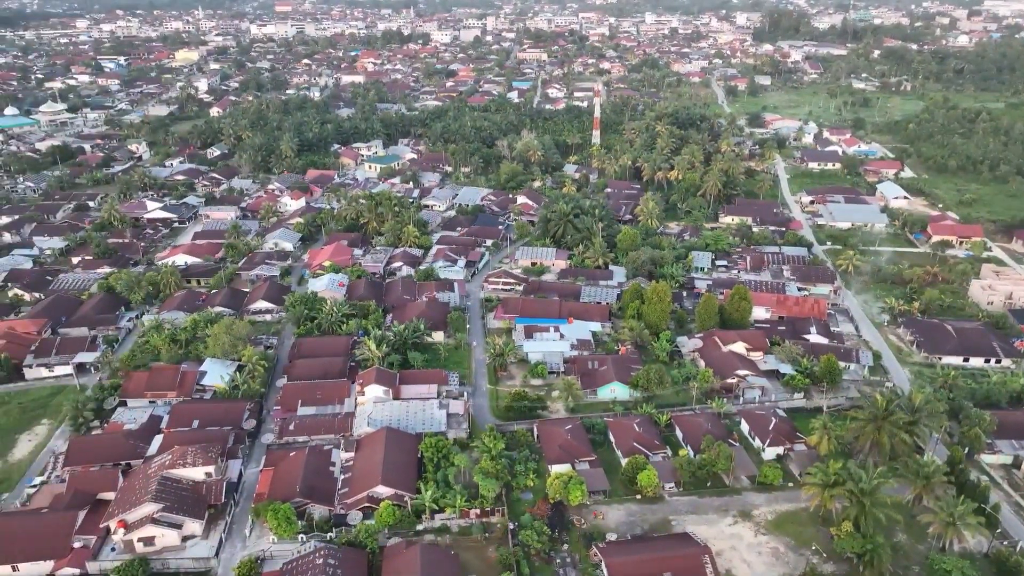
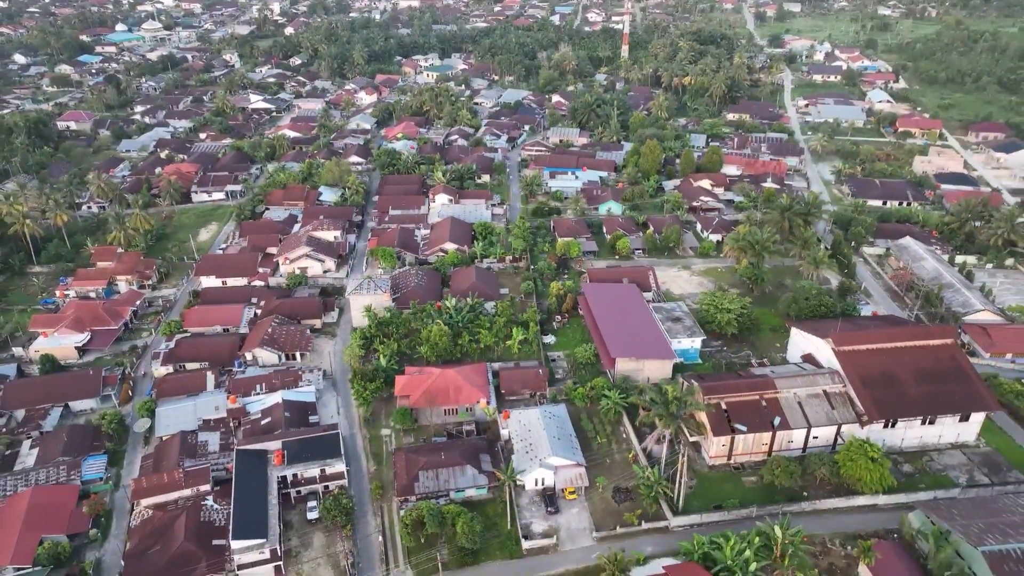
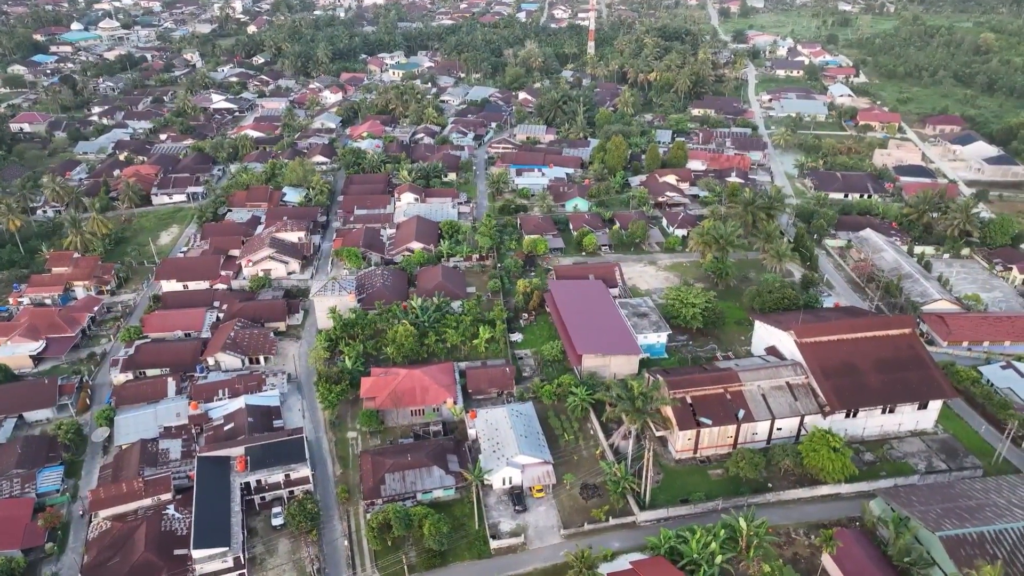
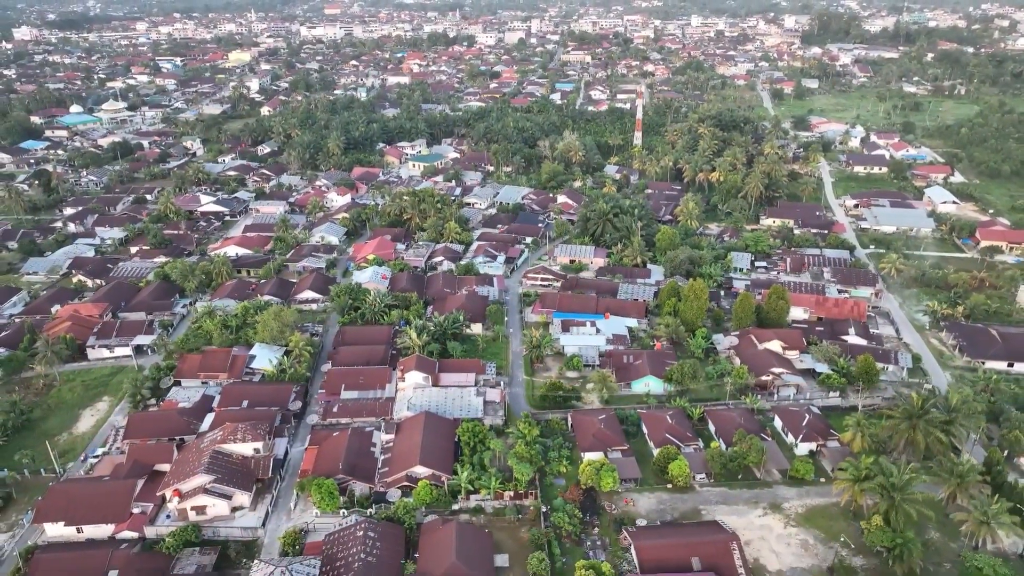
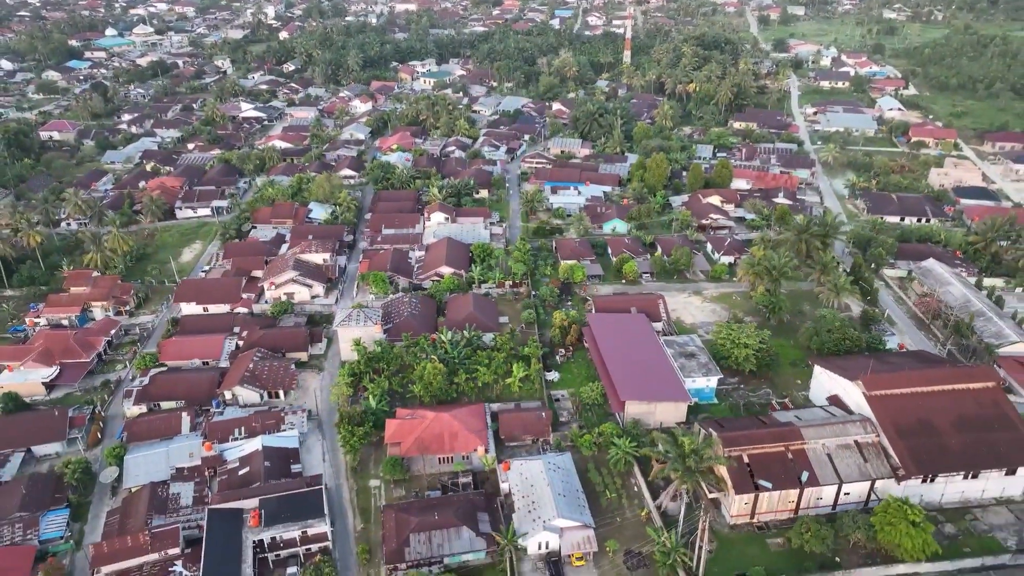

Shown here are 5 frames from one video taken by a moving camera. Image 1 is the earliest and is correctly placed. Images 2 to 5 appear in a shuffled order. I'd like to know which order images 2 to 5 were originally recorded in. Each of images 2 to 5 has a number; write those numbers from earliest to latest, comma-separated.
4, 5, 2, 3
